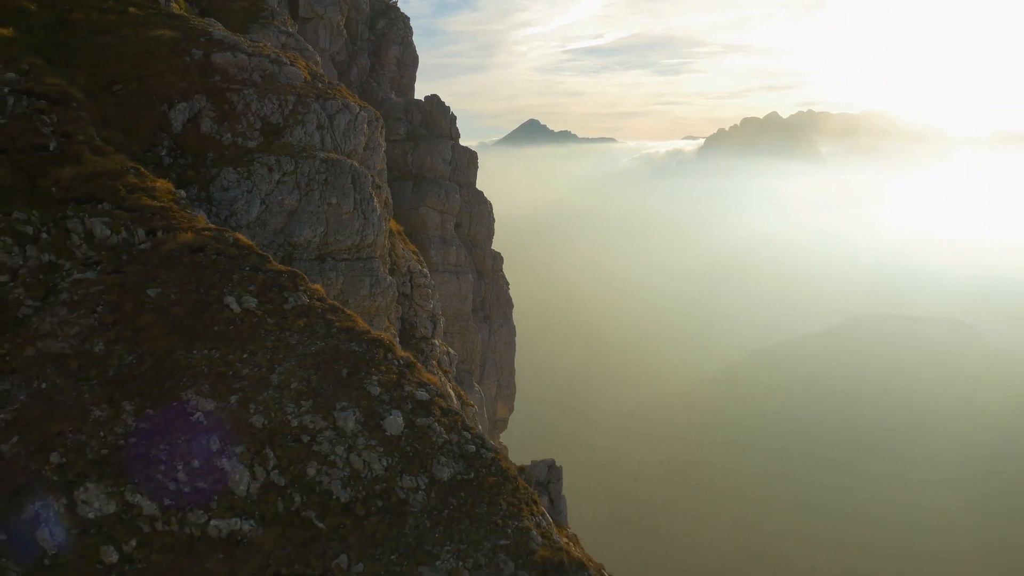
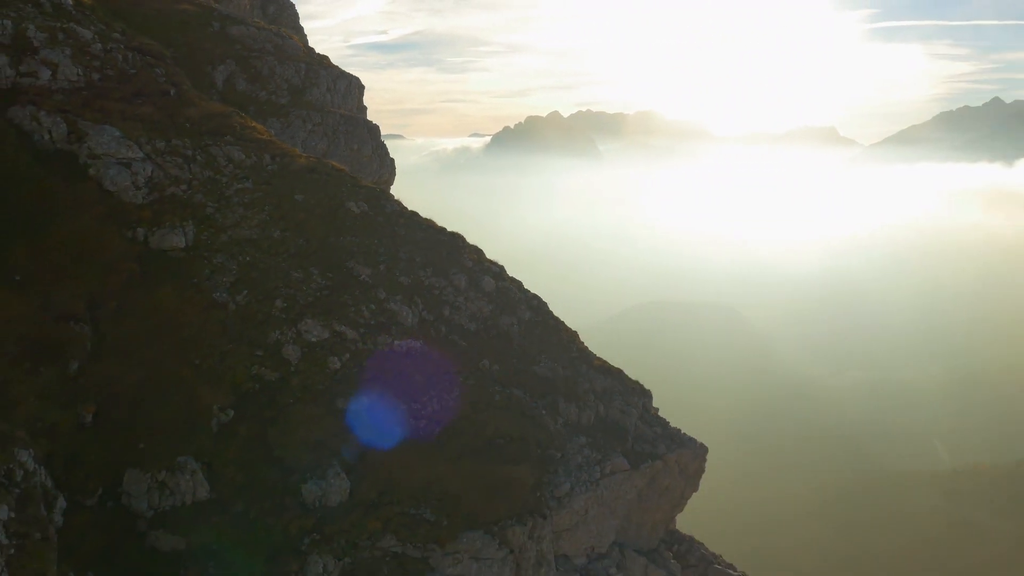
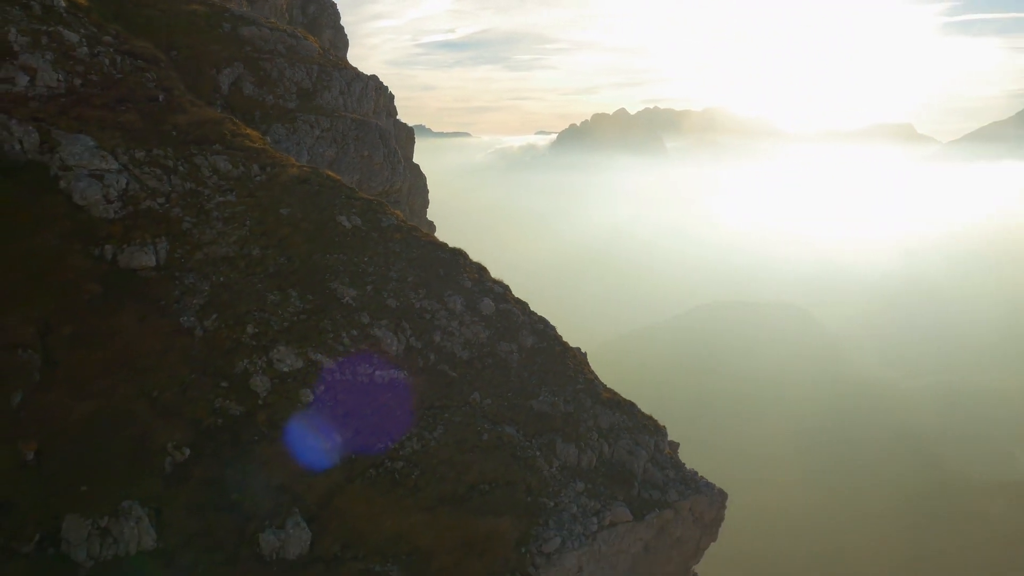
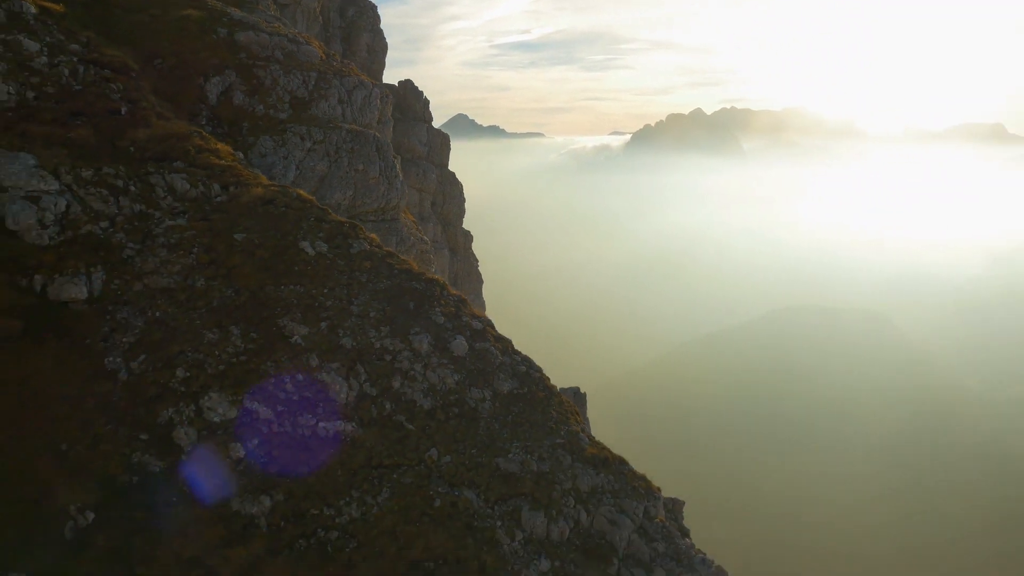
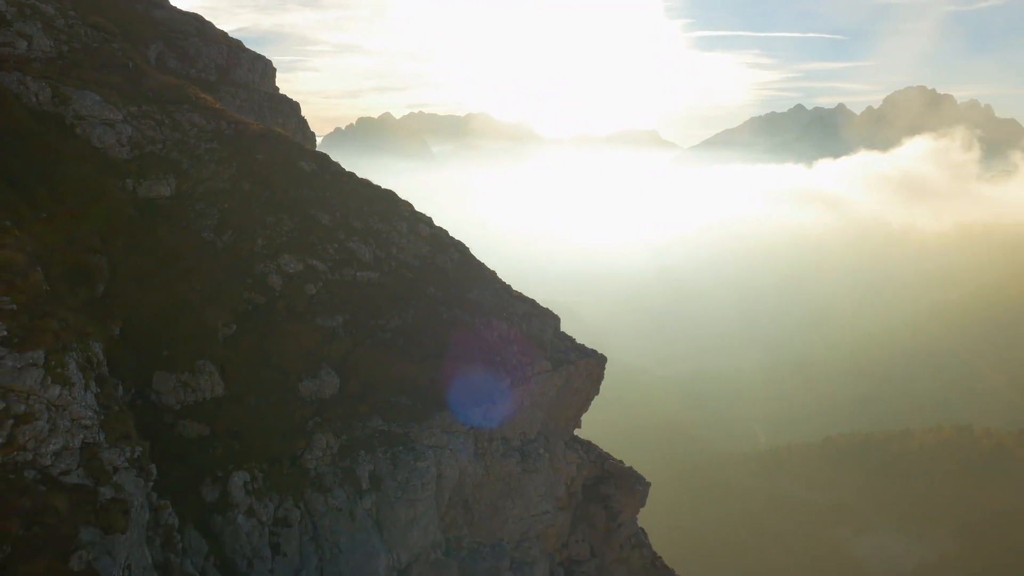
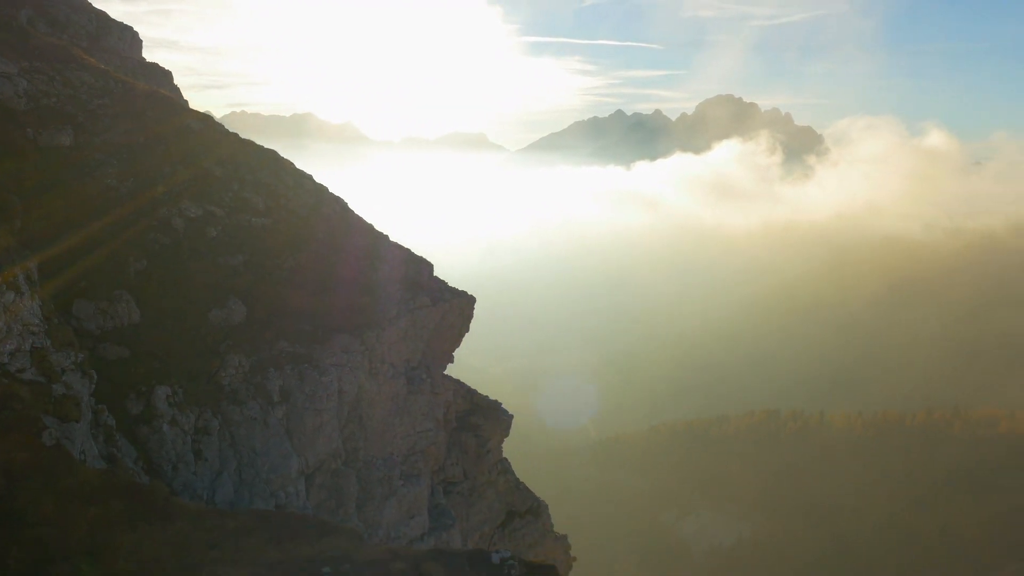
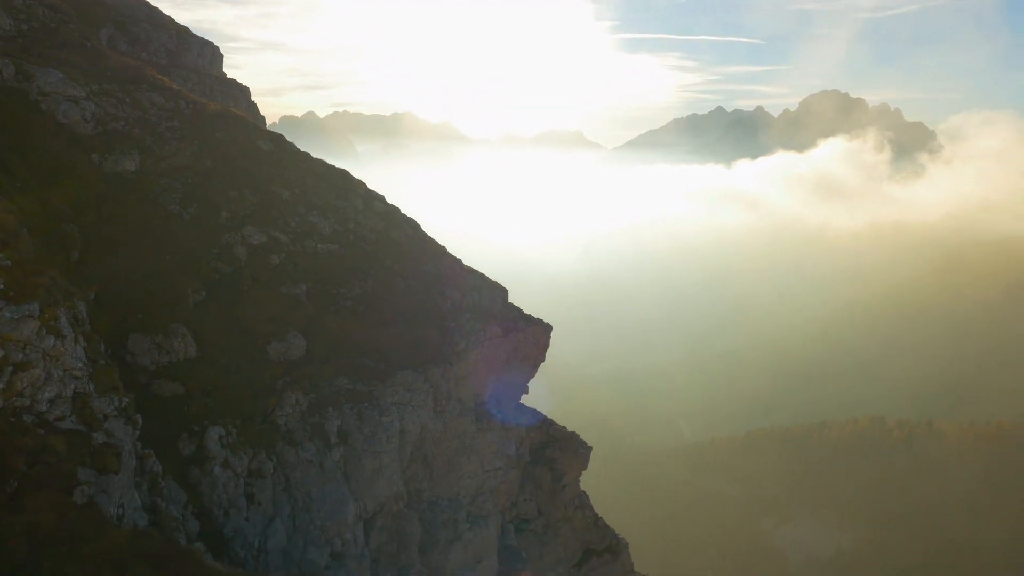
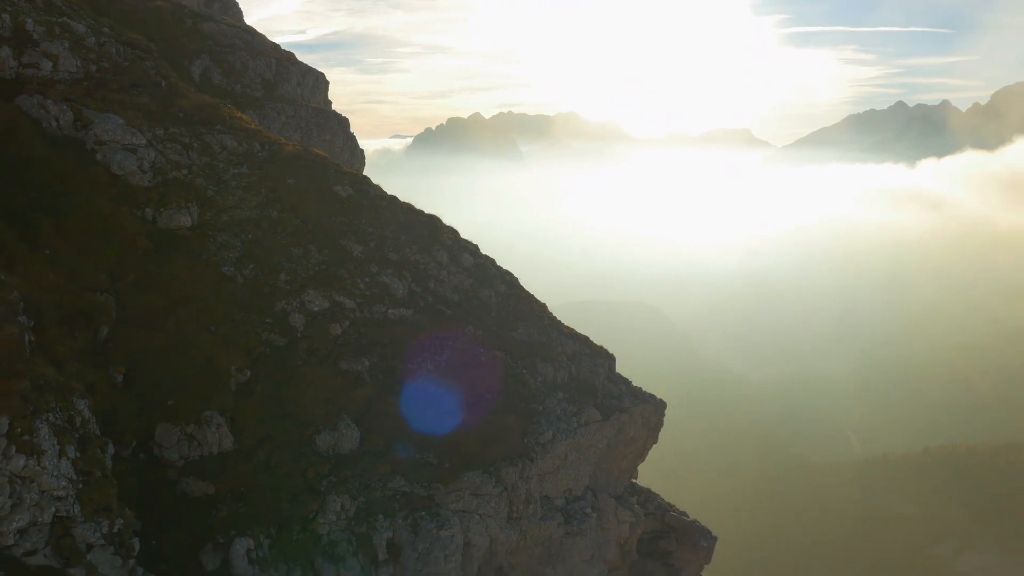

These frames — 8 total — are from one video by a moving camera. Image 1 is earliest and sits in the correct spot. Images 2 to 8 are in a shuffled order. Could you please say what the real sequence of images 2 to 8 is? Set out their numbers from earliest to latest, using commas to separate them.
4, 3, 2, 8, 5, 7, 6
